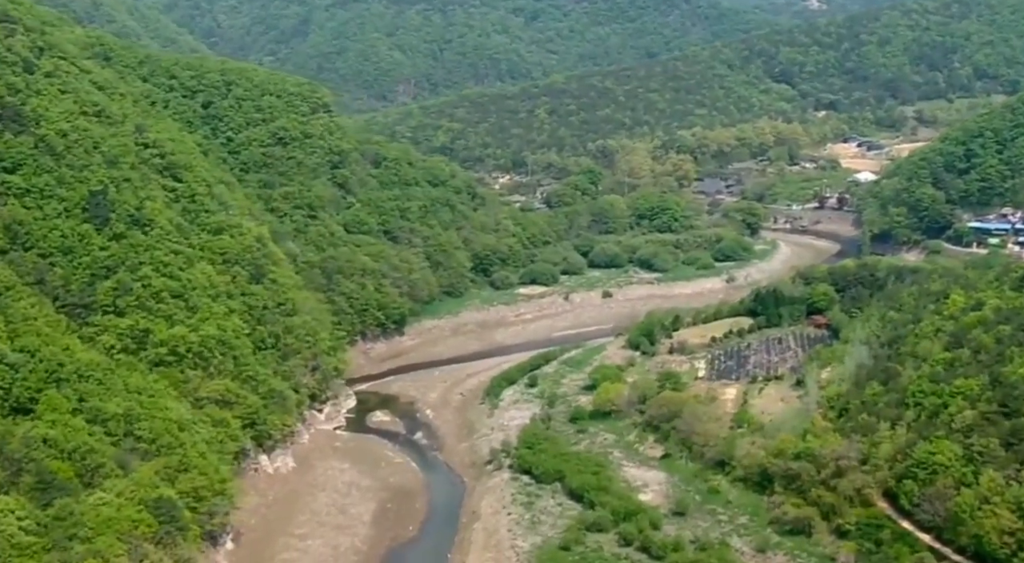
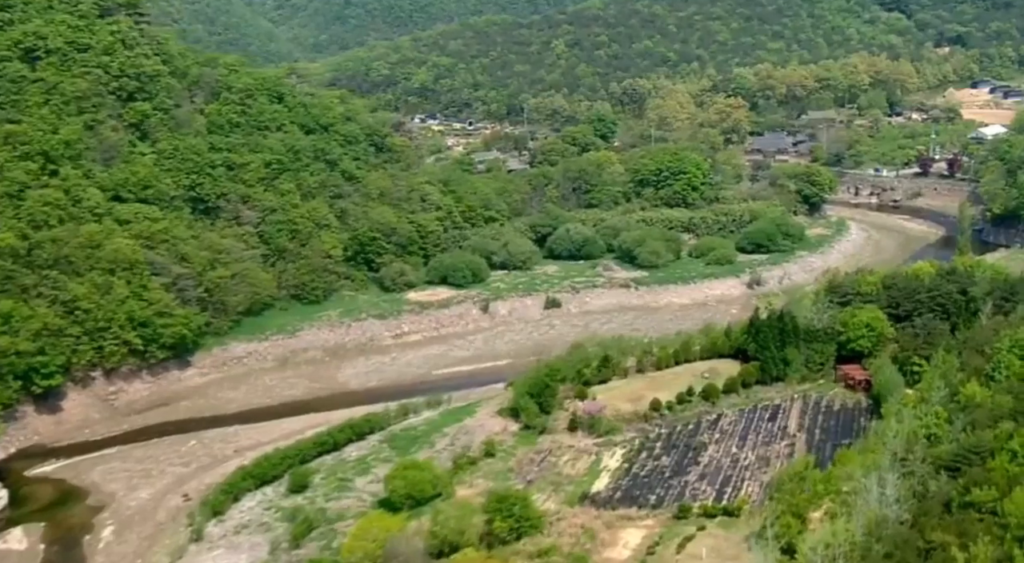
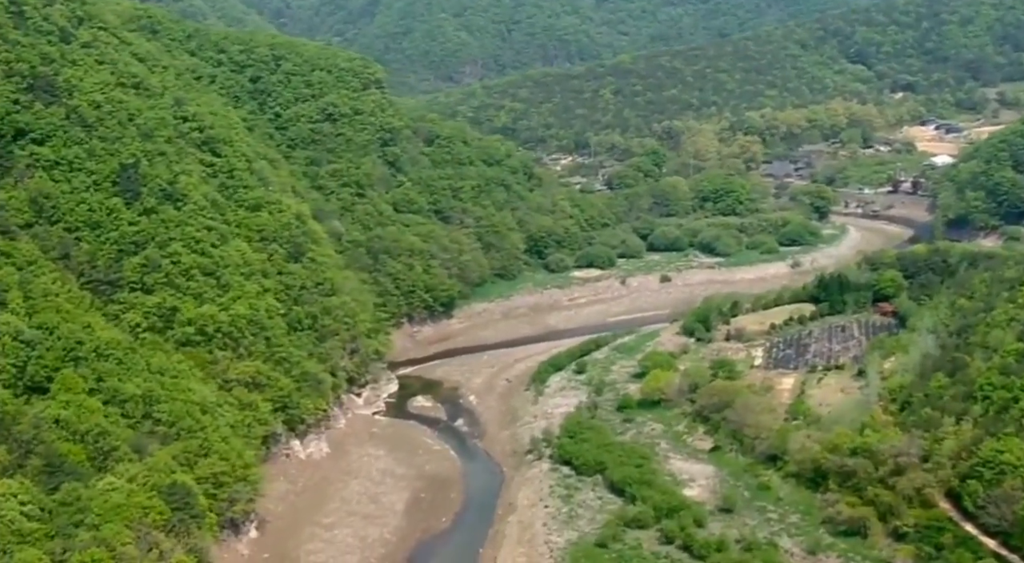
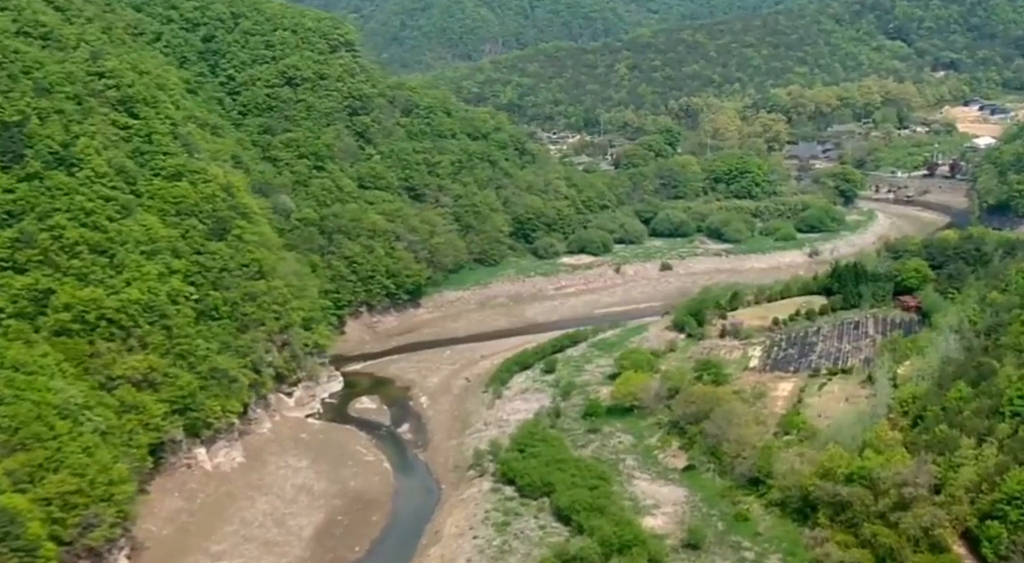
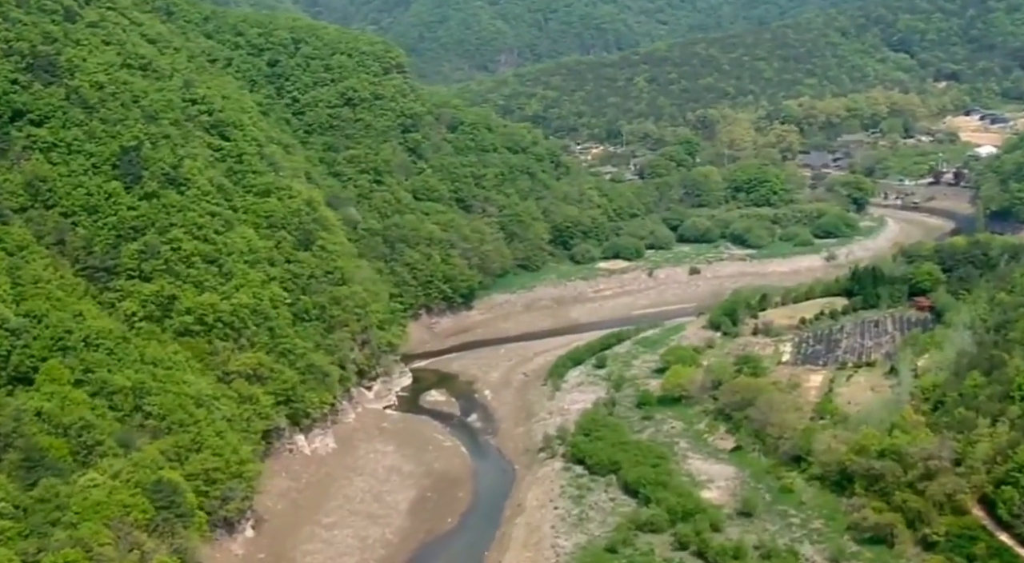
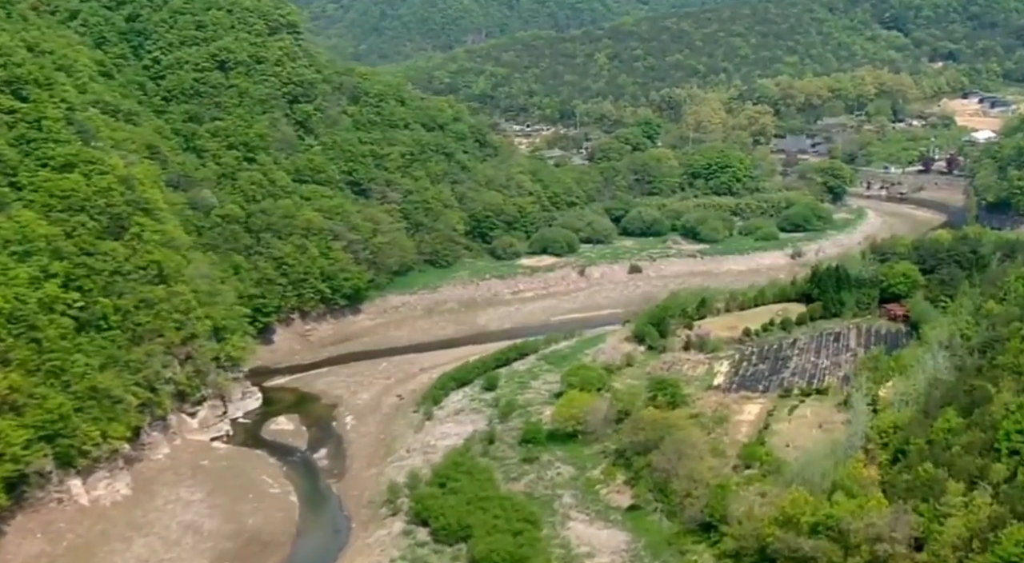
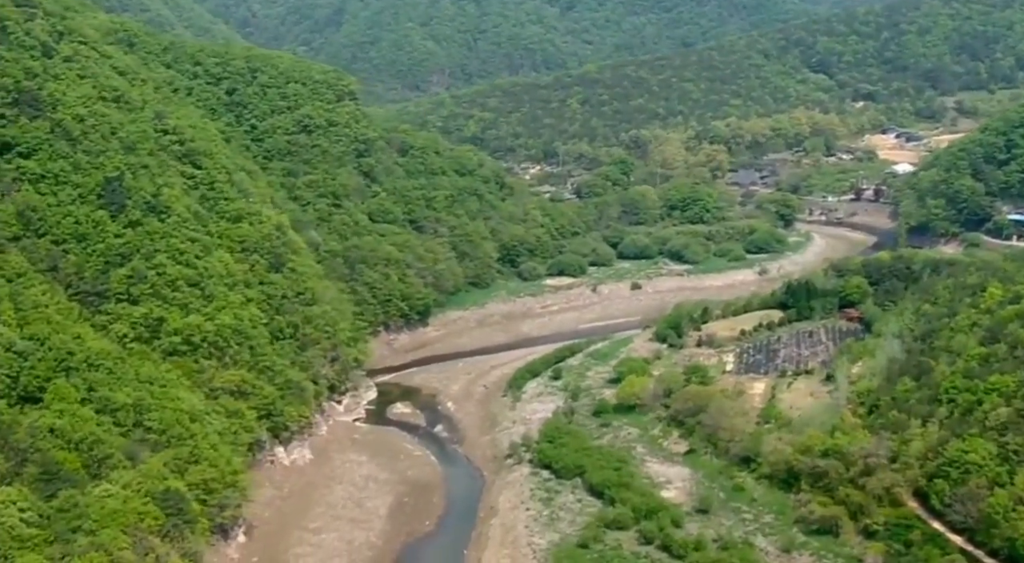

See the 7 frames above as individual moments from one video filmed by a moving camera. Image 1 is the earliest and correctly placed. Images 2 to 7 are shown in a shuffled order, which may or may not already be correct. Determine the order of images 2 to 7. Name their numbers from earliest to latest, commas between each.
7, 3, 5, 4, 6, 2
